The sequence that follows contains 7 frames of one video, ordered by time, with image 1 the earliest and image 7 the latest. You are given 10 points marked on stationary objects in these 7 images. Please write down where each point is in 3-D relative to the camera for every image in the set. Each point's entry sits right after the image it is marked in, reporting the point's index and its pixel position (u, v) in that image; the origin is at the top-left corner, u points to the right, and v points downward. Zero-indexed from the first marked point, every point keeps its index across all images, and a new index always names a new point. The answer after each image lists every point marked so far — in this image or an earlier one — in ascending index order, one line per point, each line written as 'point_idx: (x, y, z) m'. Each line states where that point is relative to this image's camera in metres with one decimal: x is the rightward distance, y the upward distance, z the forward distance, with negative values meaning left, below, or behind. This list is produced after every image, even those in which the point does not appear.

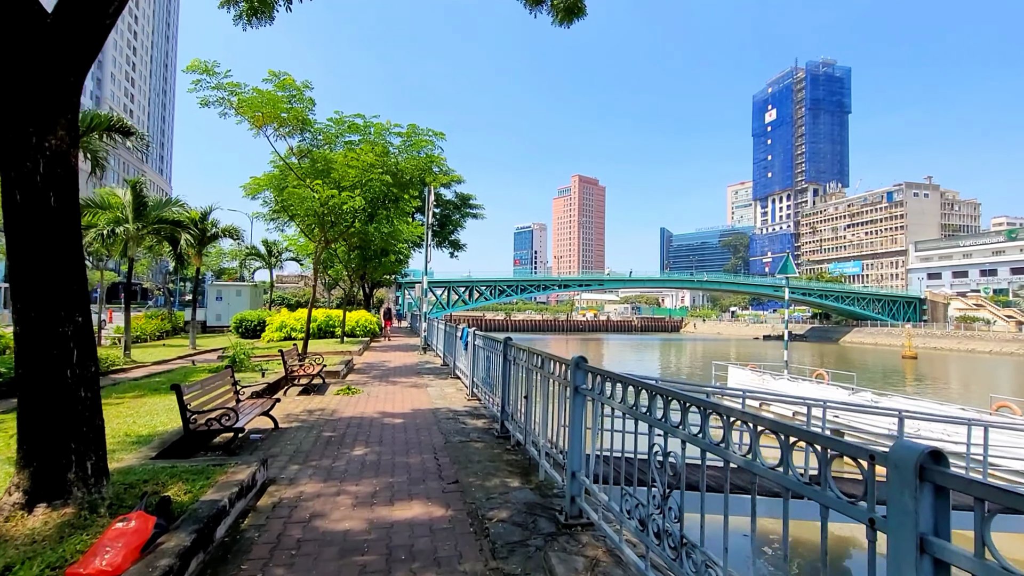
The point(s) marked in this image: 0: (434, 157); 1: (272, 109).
0: (-1.8, +2.9, +11.2) m
1: (-4.7, +3.5, +9.7) m
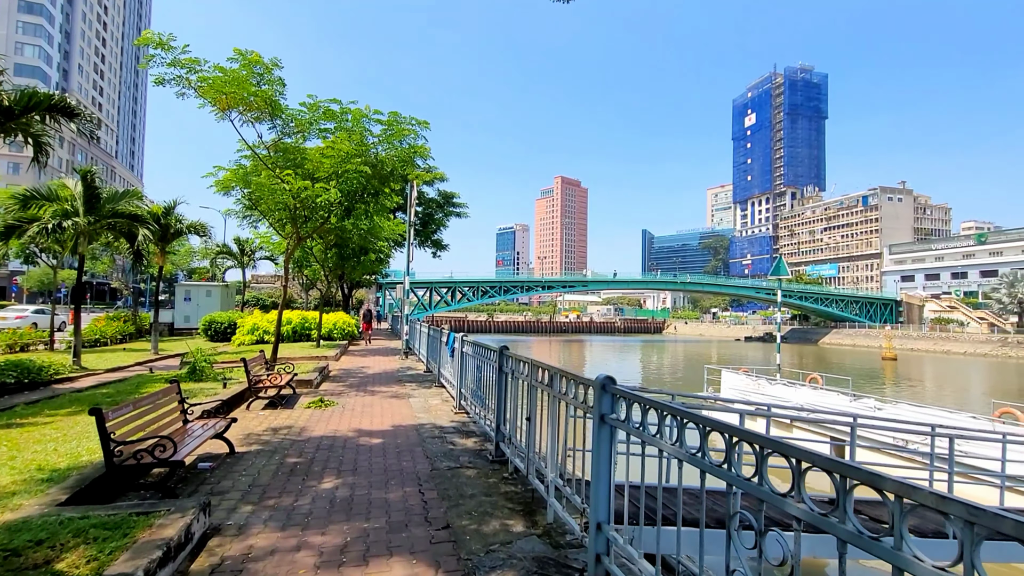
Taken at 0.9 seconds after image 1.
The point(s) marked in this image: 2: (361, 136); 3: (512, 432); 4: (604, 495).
0: (-2.0, +2.9, +10.4) m
1: (-4.8, +3.5, +8.8) m
2: (-3.0, +3.0, +9.8) m
3: (0.0, -1.4, +4.7) m
4: (+0.5, -1.2, +2.9) m
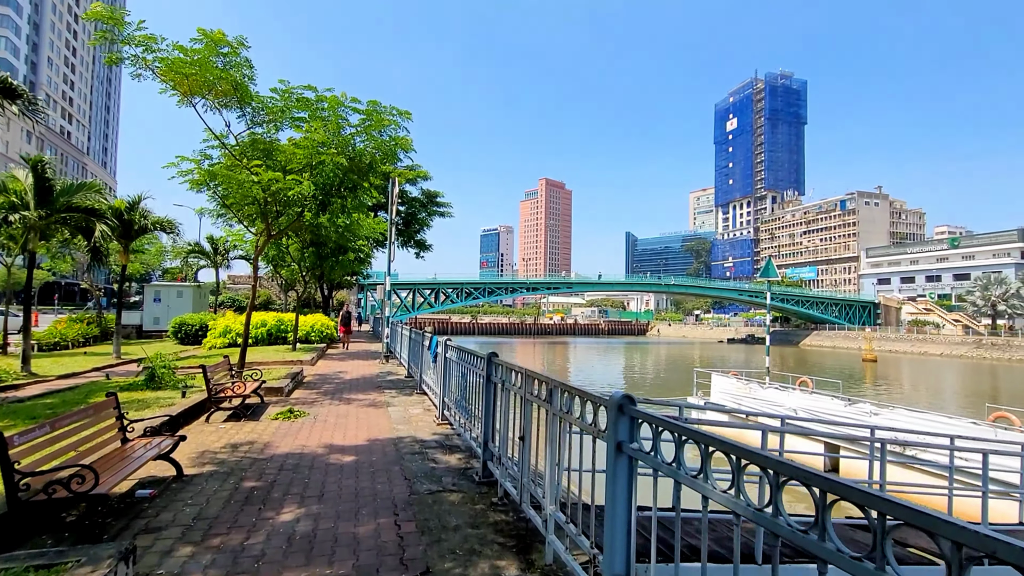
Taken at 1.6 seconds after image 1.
0: (-2.2, +2.9, +9.8) m
1: (-5.0, +3.5, +8.1) m
2: (-3.2, +3.0, +9.2) m
3: (-0.1, -1.4, +4.1) m
4: (+0.5, -1.2, +2.3) m
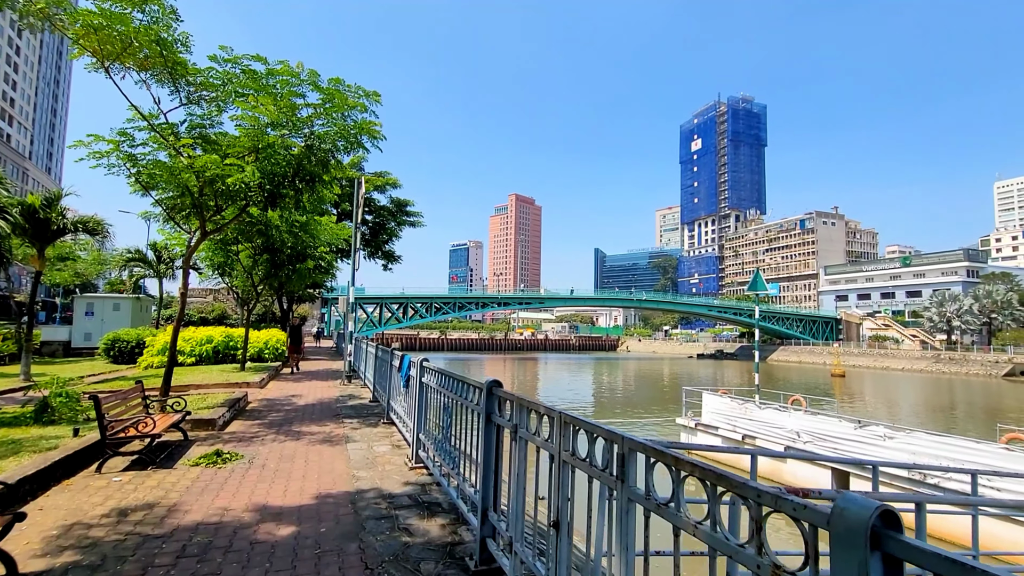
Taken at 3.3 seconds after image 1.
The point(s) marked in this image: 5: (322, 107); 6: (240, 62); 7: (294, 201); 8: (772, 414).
0: (-2.5, +2.7, +8.4) m
1: (-5.2, +3.4, +6.6) m
2: (-3.4, +2.9, +7.7) m
3: (0.0, -1.3, +2.8) m
4: (+0.7, -1.1, +1.0) m
5: (-3.0, +2.9, +8.0) m
6: (-4.2, +3.5, +7.7) m
7: (-3.7, +1.5, +8.4) m
8: (+6.8, -3.3, +13.0) m
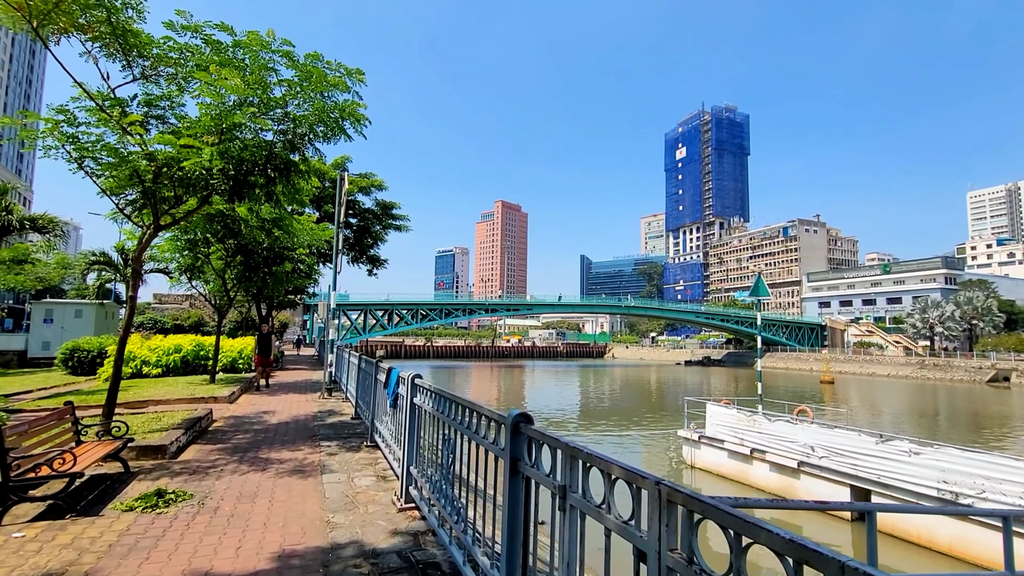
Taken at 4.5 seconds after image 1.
0: (-2.5, +2.7, +7.4) m
1: (-5.1, +3.4, +5.5) m
2: (-3.4, +2.8, +6.8) m
3: (+0.2, -1.3, +1.9) m
4: (+0.9, -1.1, +0.1) m
5: (-3.0, +2.9, +7.1) m
6: (-4.2, +3.5, +6.7) m
7: (-3.7, +1.5, +7.4) m
8: (+6.7, -3.4, +12.3) m
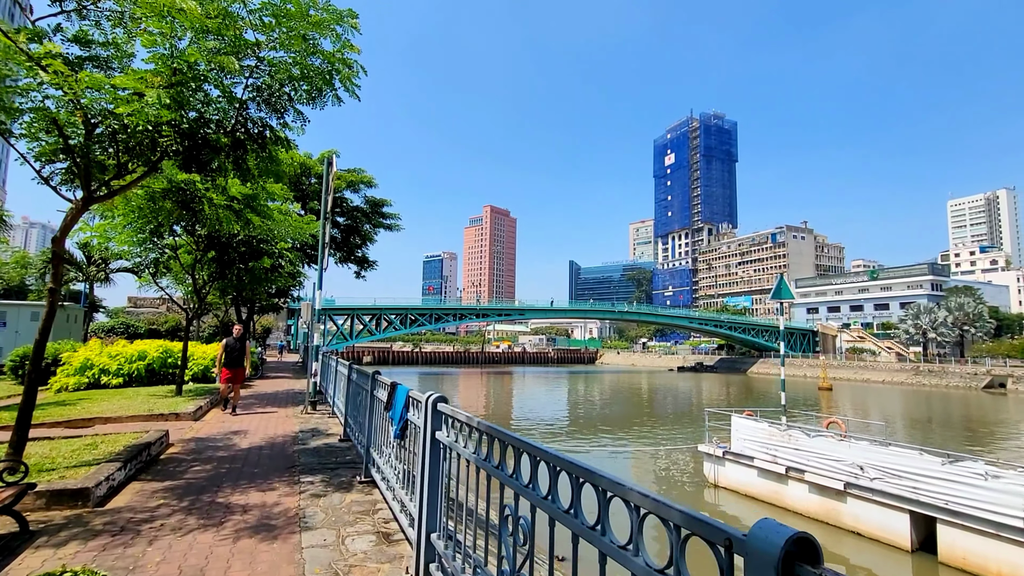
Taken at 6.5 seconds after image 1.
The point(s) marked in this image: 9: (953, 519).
0: (-2.1, +2.8, +6.0) m
1: (-4.7, +3.5, +4.1) m
2: (-3.0, +2.9, +5.3) m
3: (+0.6, -1.2, +0.5) m
4: (+1.4, -0.9, -1.3) m
5: (-2.7, +3.0, +5.6) m
6: (-3.8, +3.6, +5.3) m
7: (-3.3, +1.5, +6.0) m
8: (+6.9, -3.4, +11.0) m
9: (+7.6, -4.0, +8.7) m
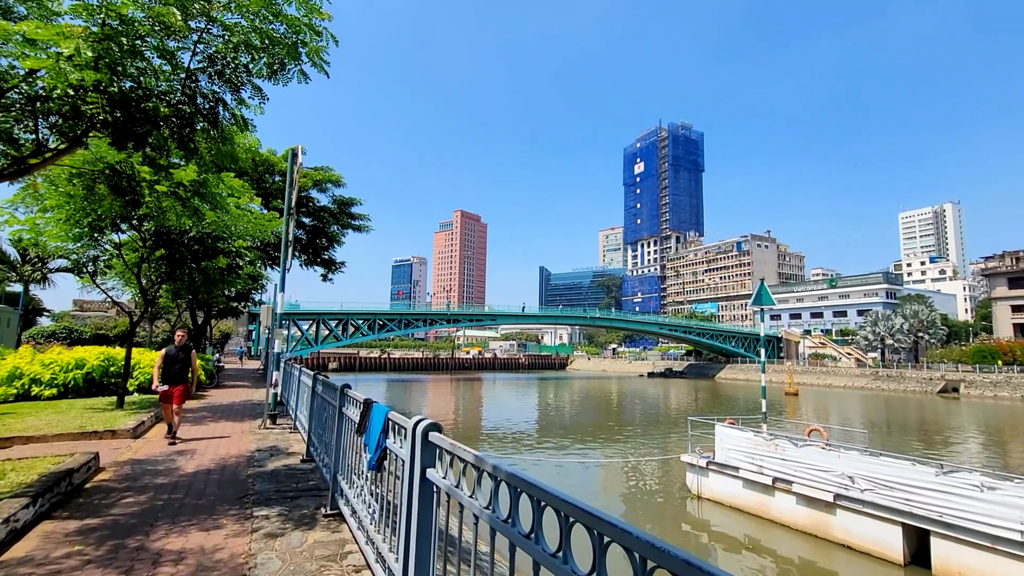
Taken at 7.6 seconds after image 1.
0: (-2.2, +2.8, +5.3) m
1: (-4.7, +3.5, +3.2) m
2: (-3.1, +2.9, +4.5) m
3: (+0.9, -1.1, -0.2) m
4: (+1.8, -0.9, -1.8) m
5: (-2.7, +3.0, +4.8) m
6: (-3.8, +3.6, +4.5) m
7: (-3.4, +1.6, +5.1) m
8: (+6.4, -3.5, +10.7) m
9: (+7.3, -4.1, +8.4) m
